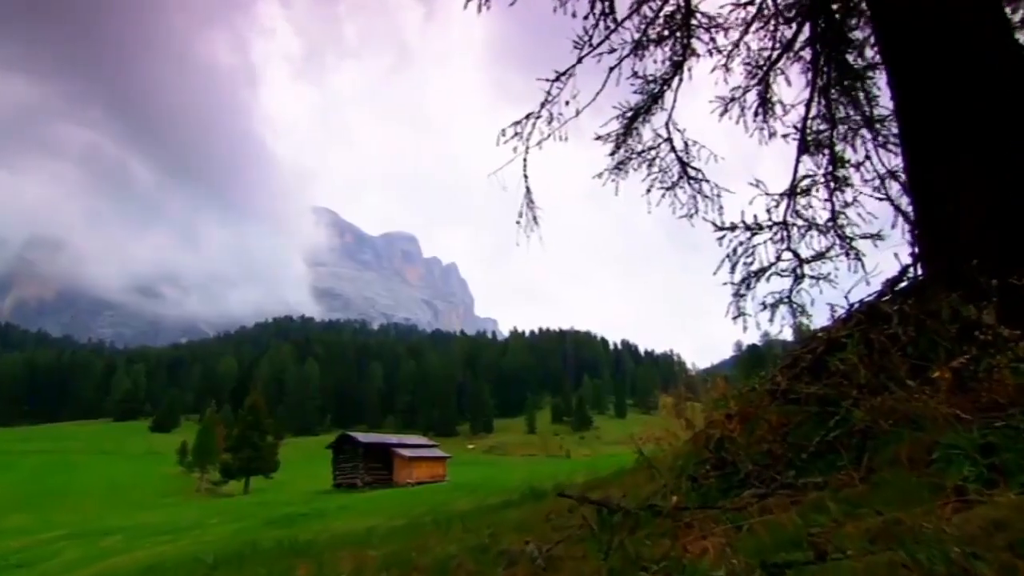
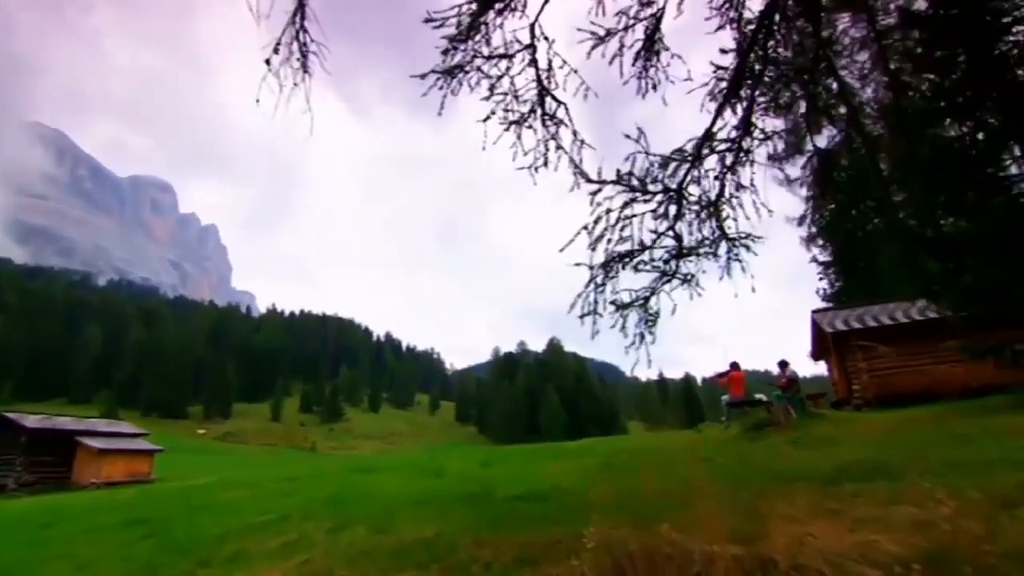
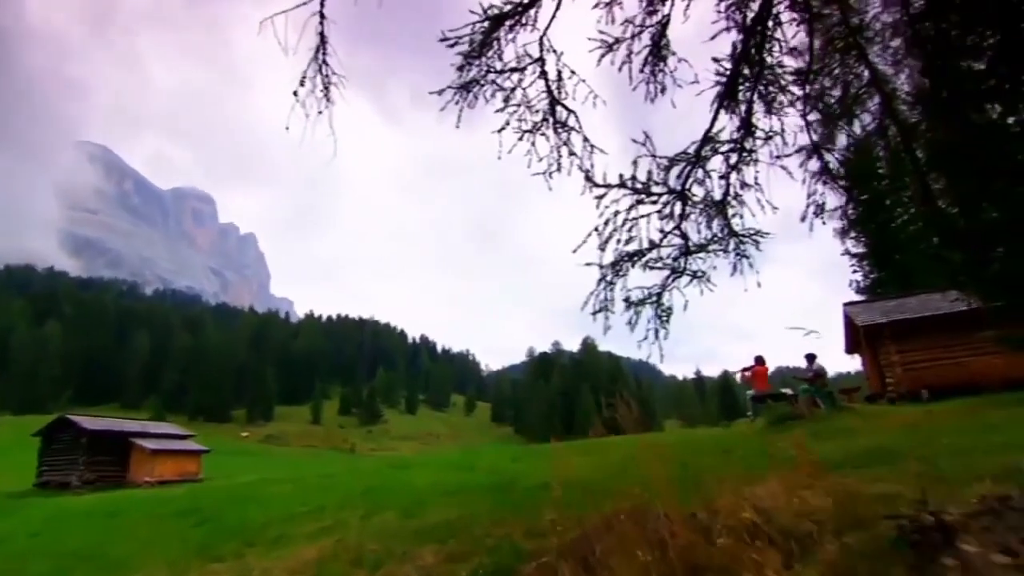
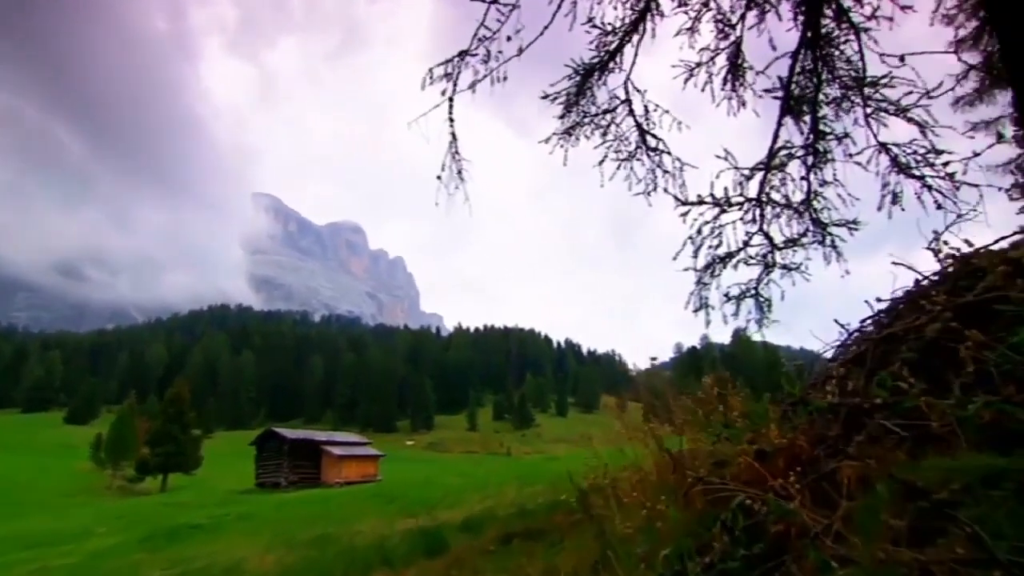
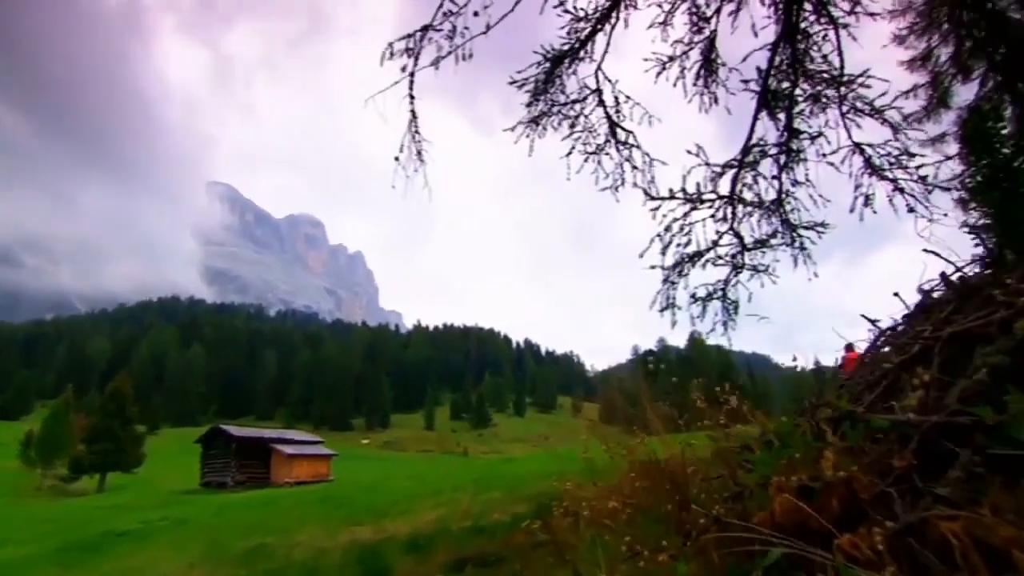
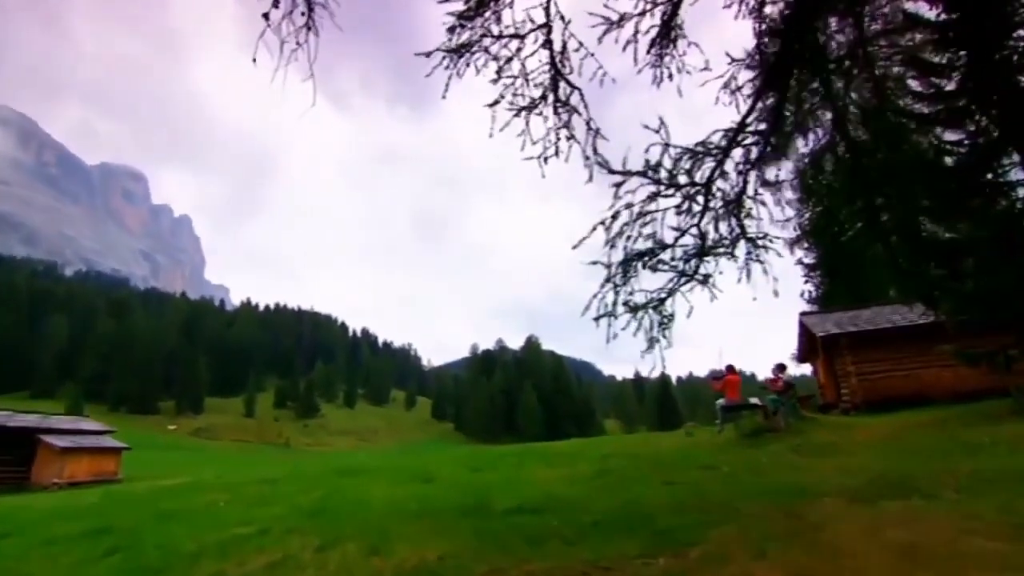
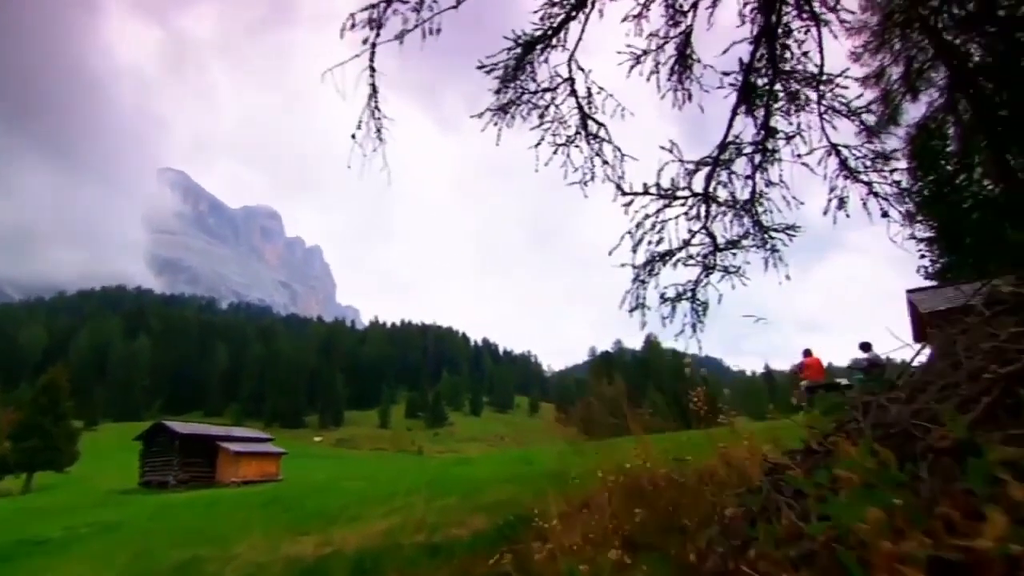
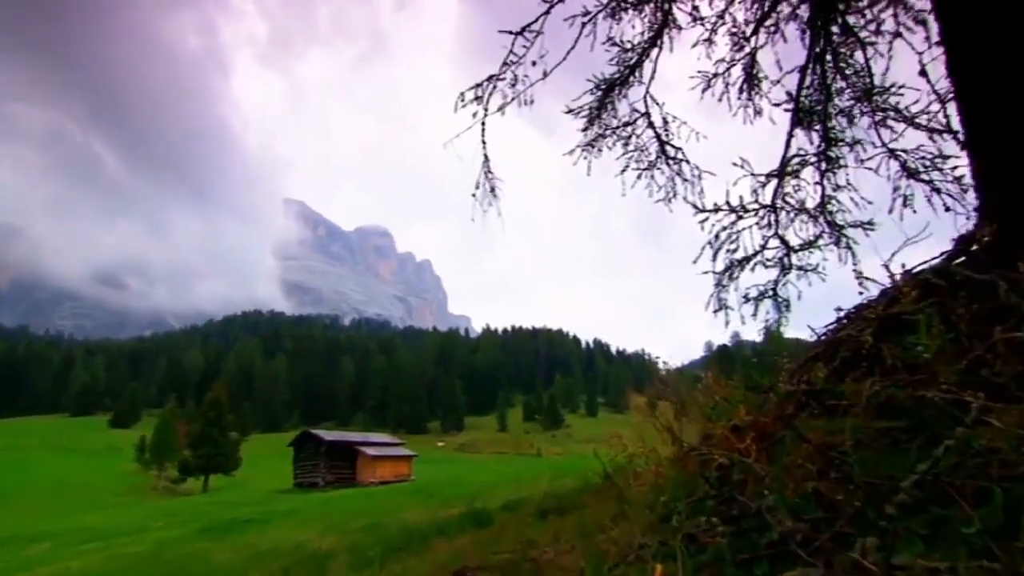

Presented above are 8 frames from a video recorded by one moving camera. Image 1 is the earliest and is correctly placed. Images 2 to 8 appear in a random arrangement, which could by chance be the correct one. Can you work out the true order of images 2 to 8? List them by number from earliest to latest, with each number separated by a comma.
8, 4, 5, 7, 3, 2, 6
